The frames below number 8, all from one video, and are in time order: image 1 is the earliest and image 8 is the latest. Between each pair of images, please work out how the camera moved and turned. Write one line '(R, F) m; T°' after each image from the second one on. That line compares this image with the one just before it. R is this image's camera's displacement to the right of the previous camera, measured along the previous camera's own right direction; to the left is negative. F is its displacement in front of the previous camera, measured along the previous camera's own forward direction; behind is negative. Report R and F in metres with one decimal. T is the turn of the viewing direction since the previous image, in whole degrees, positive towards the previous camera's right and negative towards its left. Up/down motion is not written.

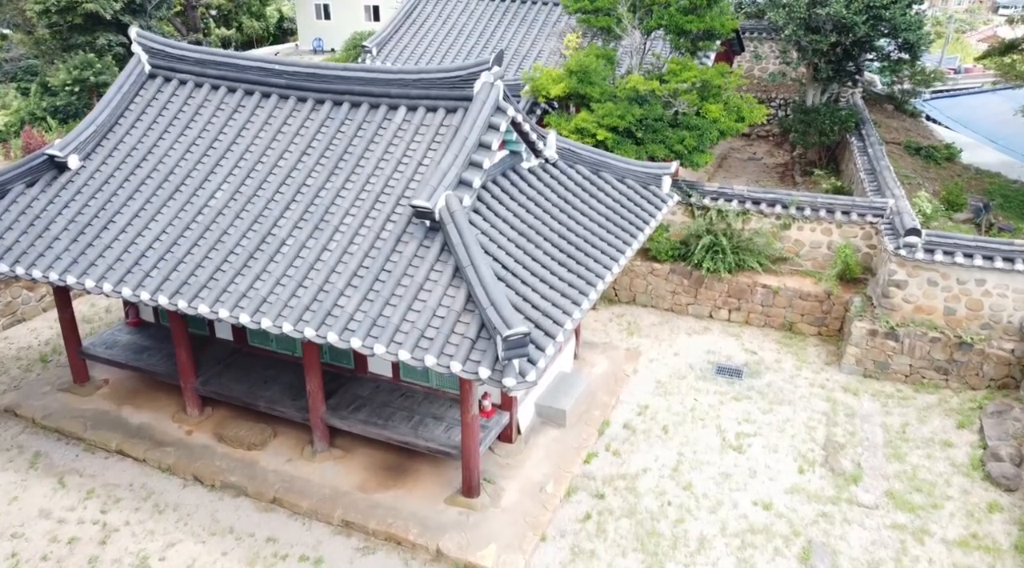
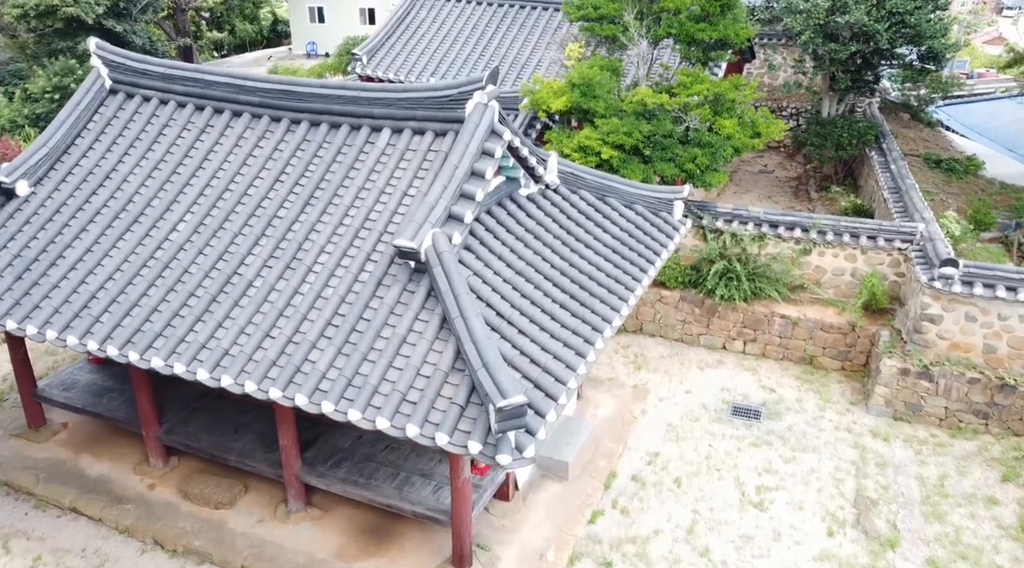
(0.0, +1.2) m; 0°
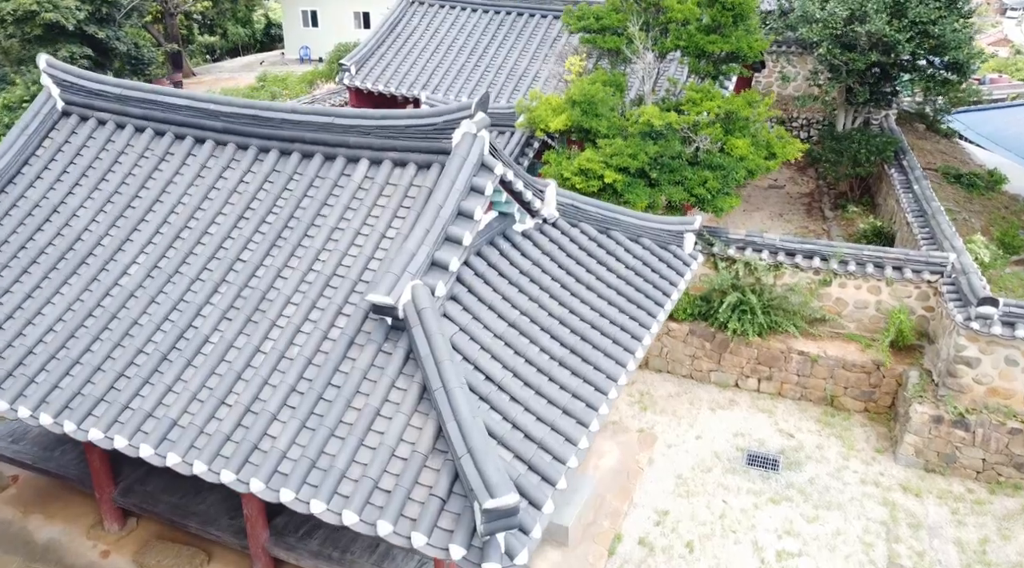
(+0.1, +1.1) m; 0°
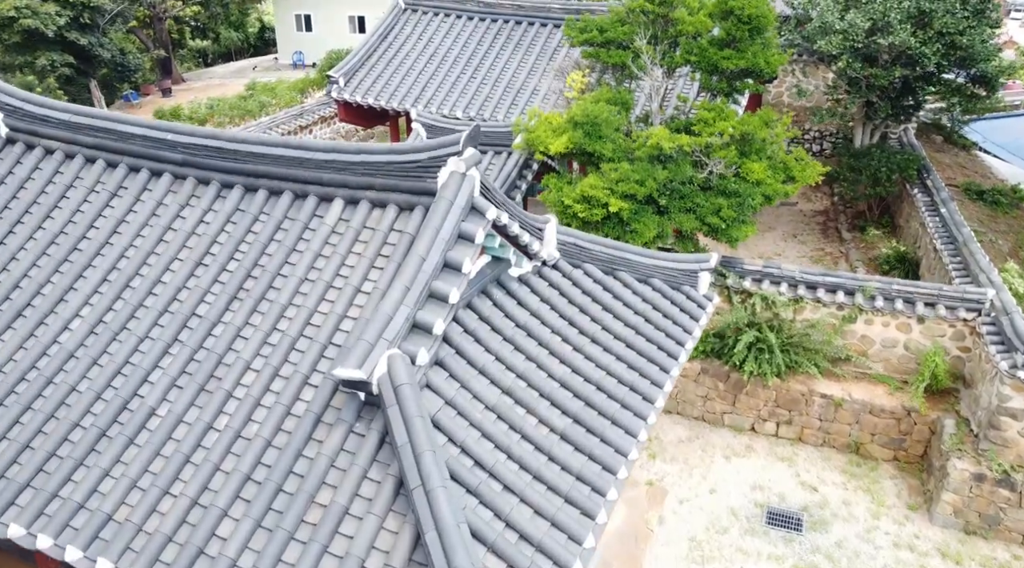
(0.0, +1.1) m; 0°
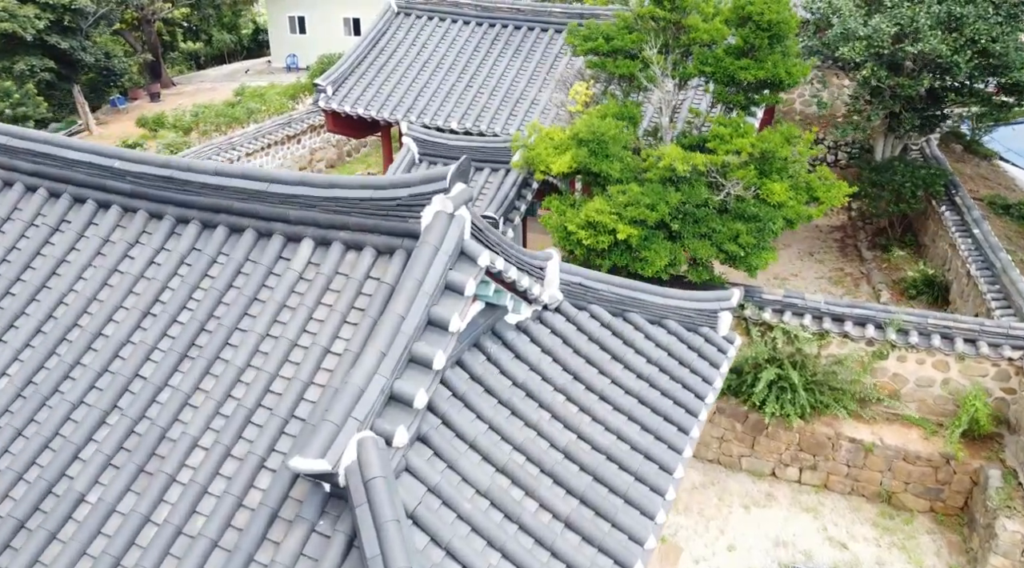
(0.0, +1.1) m; 0°
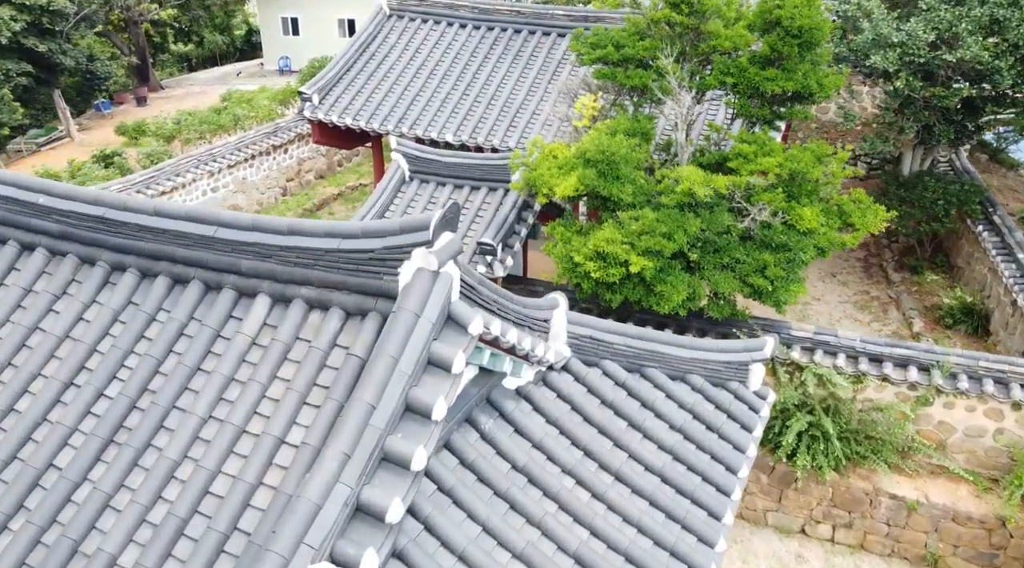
(0.0, +1.2) m; 0°
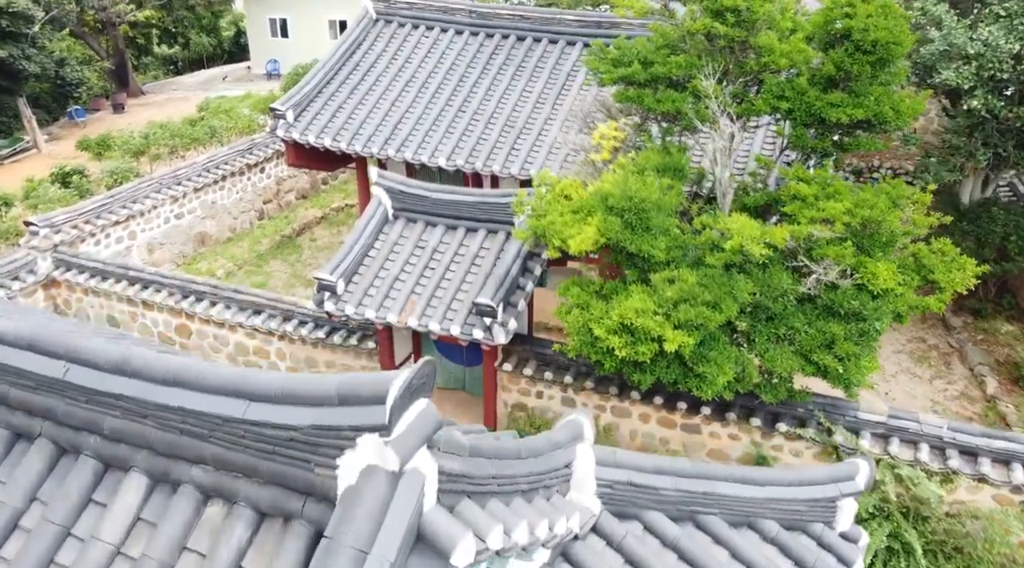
(0.0, +2.1) m; 0°
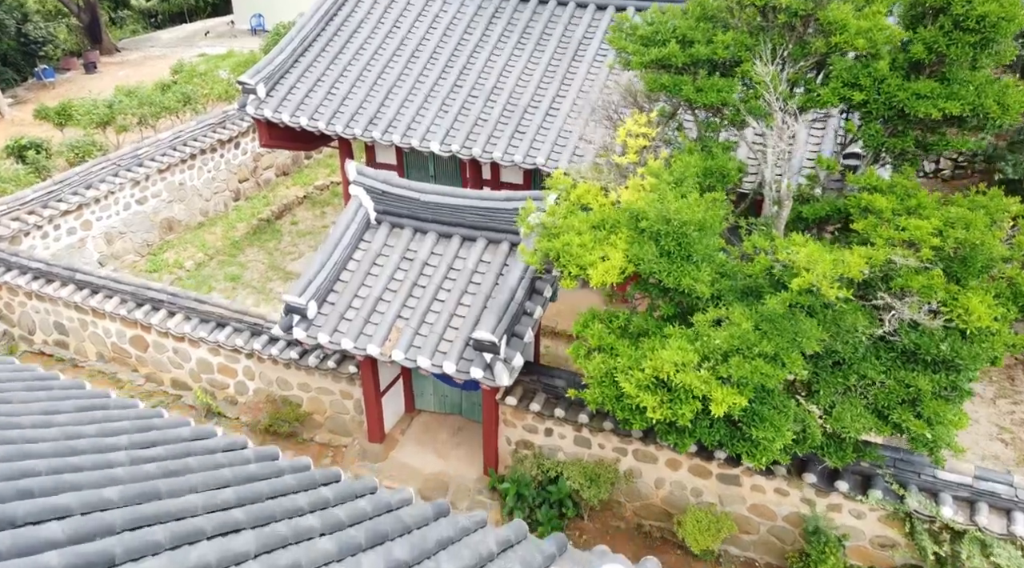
(-0.1, +1.7) m; 0°
